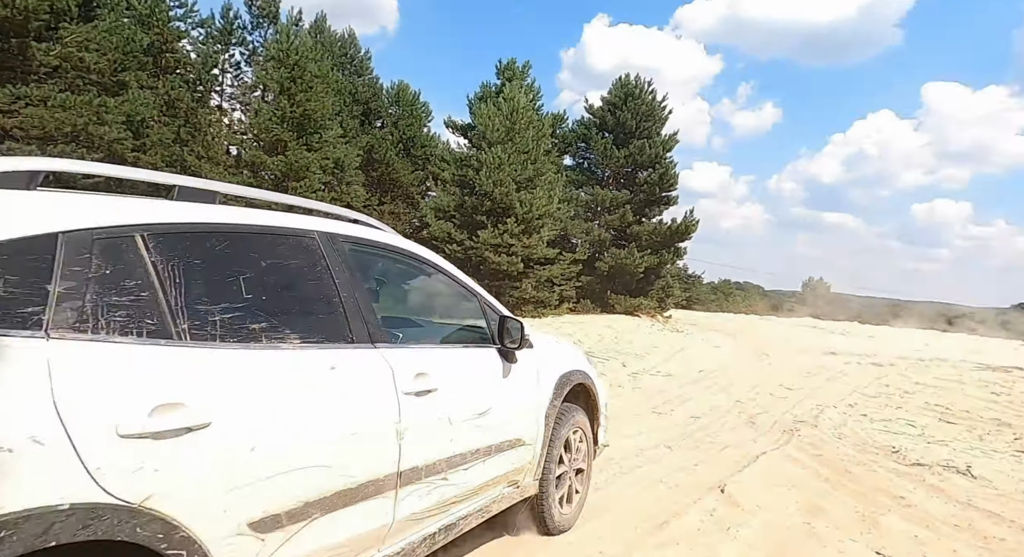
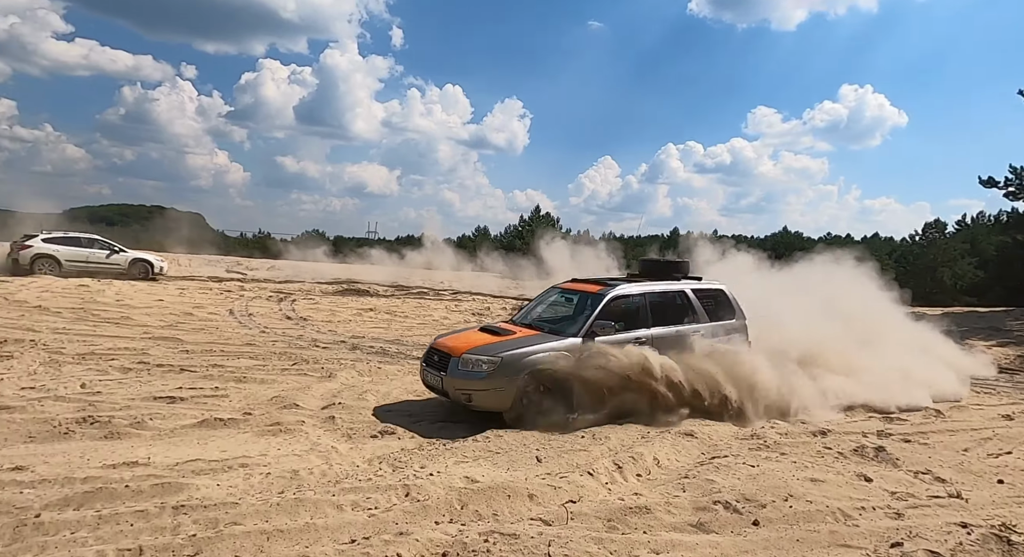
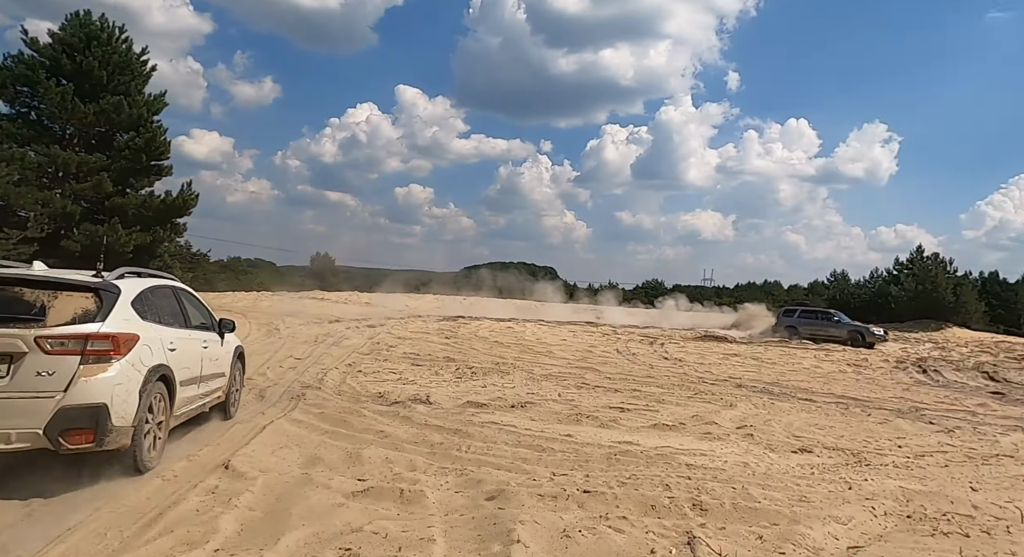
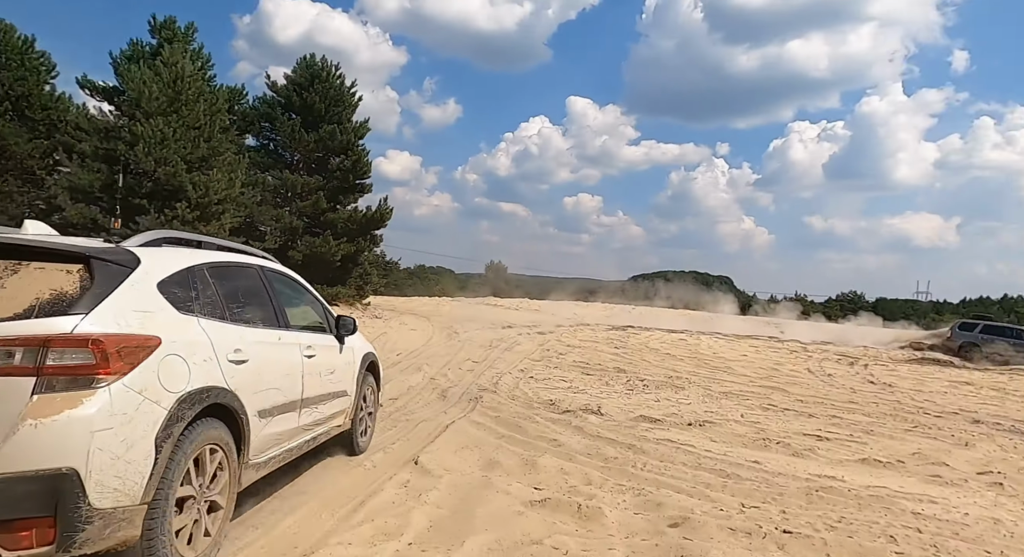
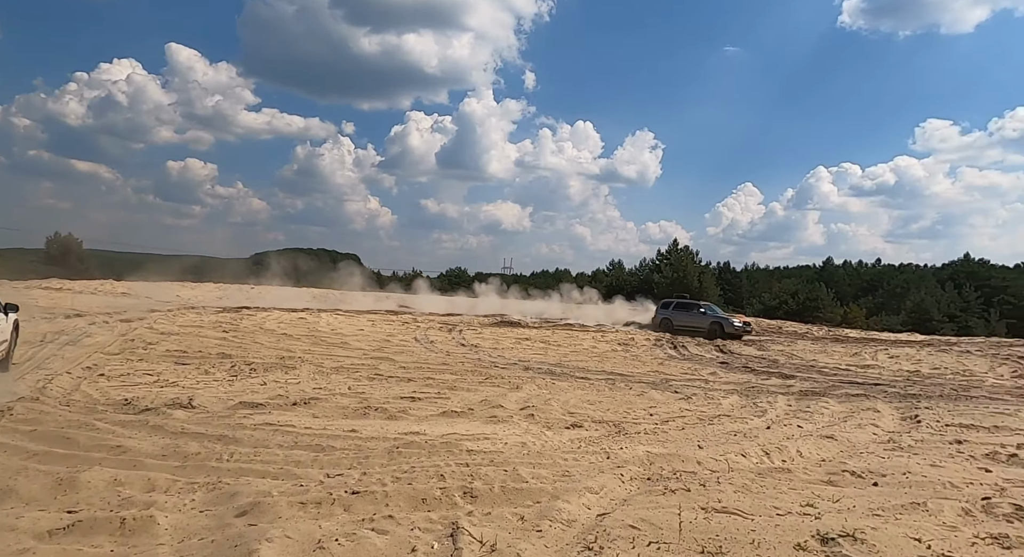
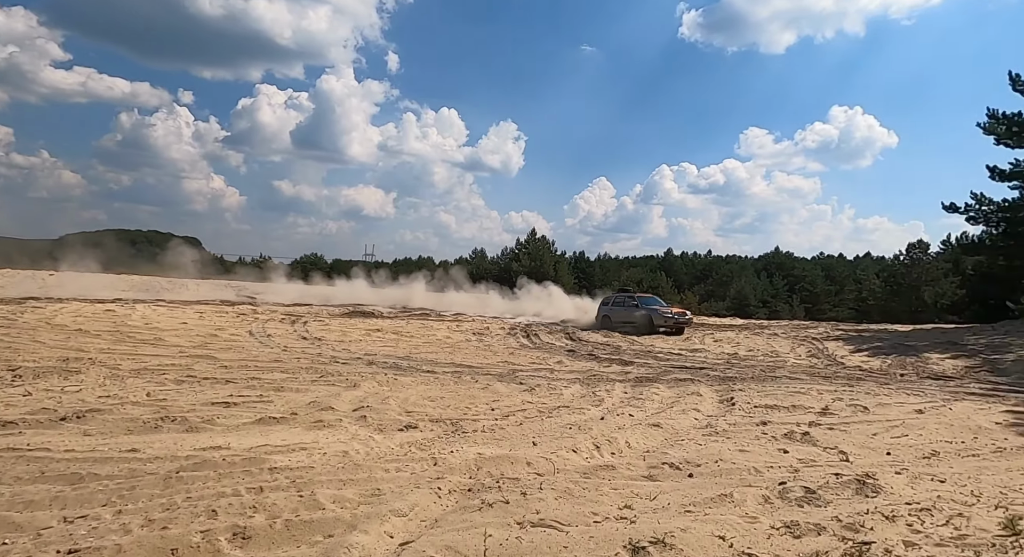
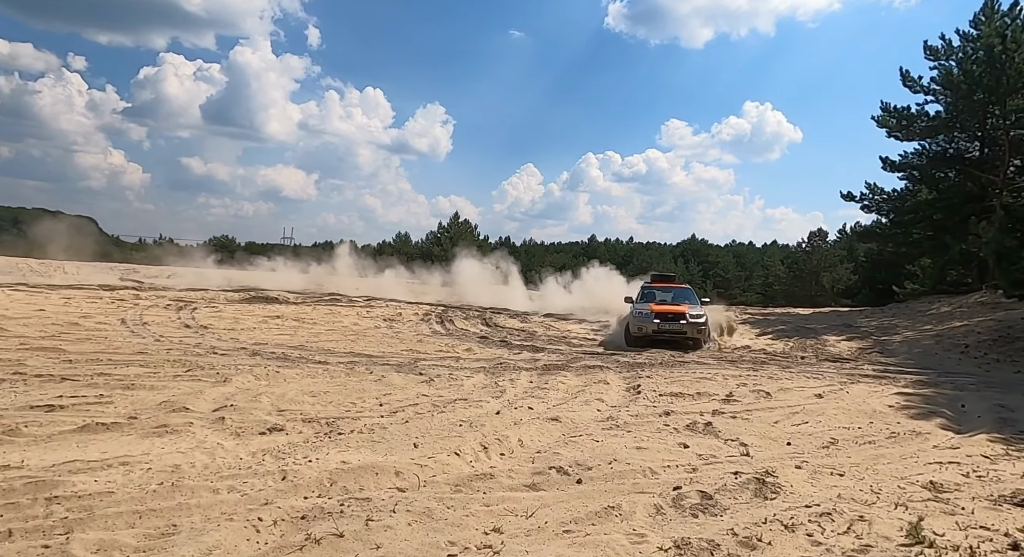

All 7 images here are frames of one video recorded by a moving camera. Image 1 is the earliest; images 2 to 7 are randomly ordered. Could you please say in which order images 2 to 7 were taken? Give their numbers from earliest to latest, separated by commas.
4, 3, 5, 6, 7, 2
